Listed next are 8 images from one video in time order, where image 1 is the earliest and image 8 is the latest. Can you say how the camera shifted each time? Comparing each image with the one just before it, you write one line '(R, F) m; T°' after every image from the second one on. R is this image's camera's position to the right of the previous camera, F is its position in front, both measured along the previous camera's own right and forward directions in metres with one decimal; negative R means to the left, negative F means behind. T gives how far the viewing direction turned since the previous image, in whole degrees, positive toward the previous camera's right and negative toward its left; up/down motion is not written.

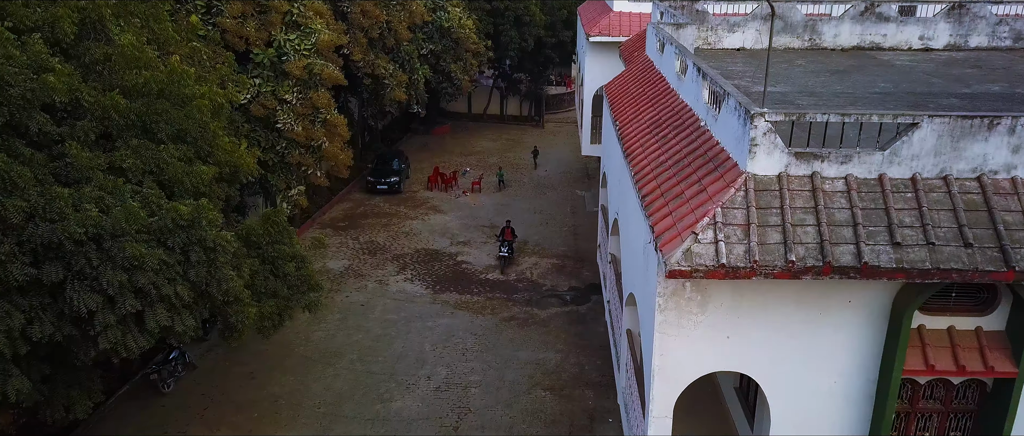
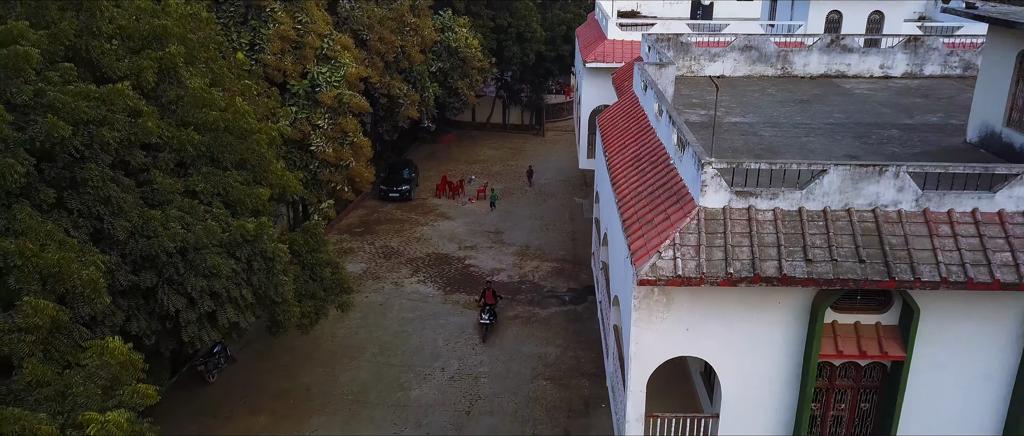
(-0.1, -1.9) m; 0°
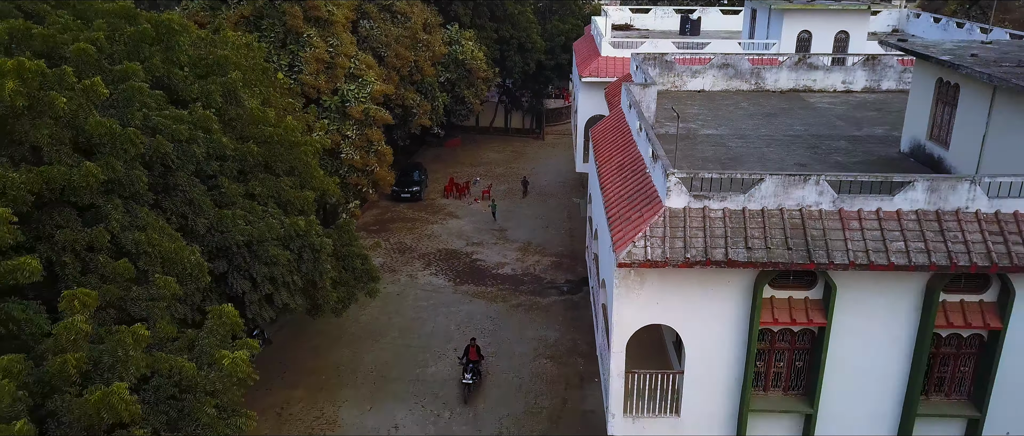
(-0.1, -2.2) m; 0°
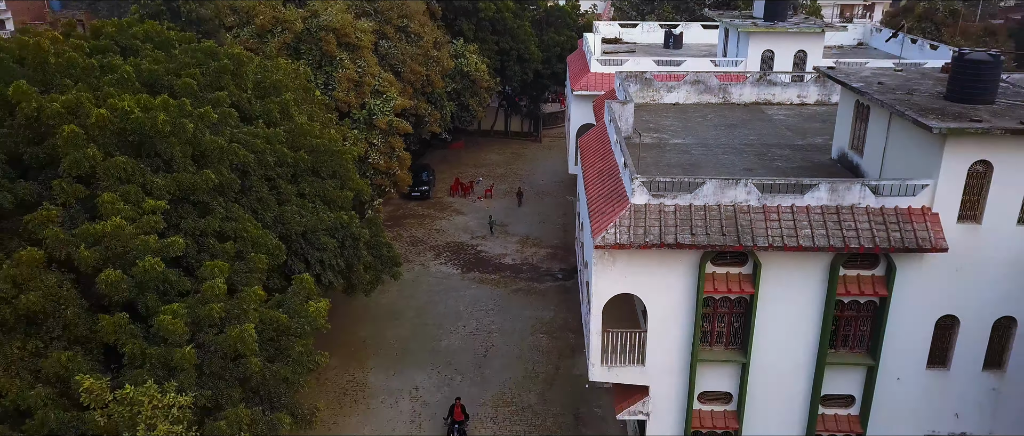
(-0.1, -3.1) m; 0°
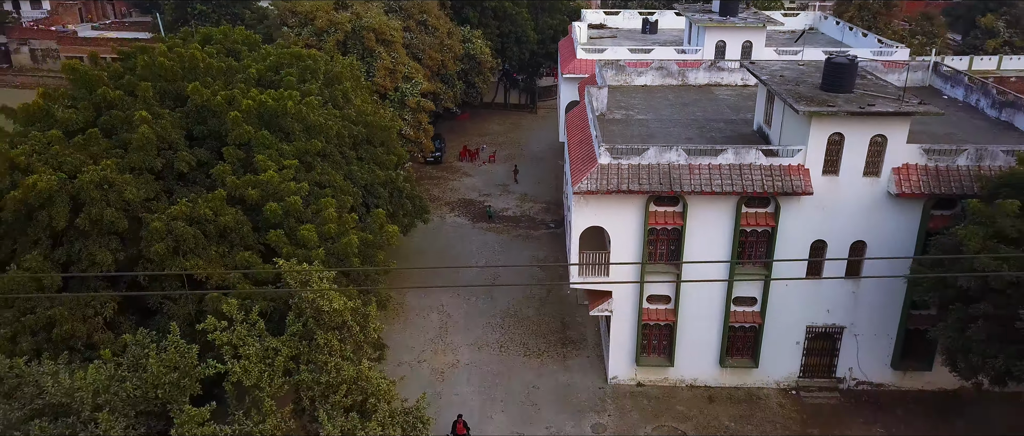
(-0.2, -5.8) m; 0°
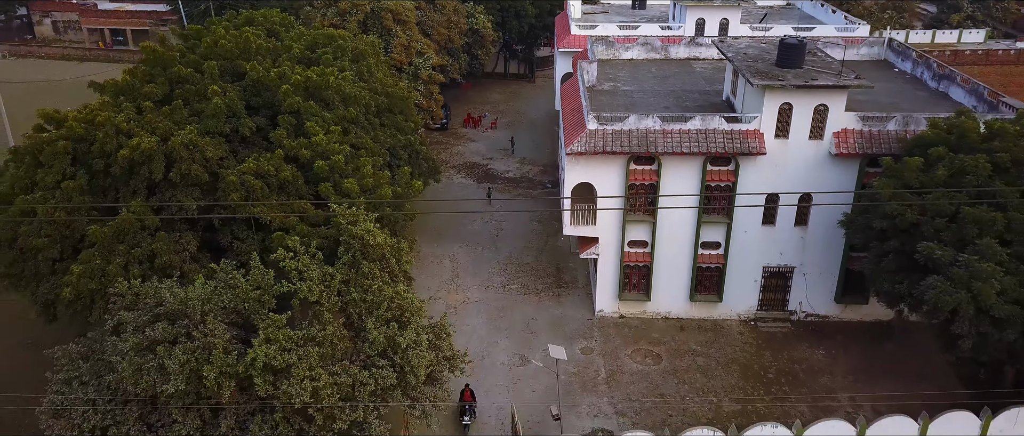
(-0.2, -3.7) m; 0°
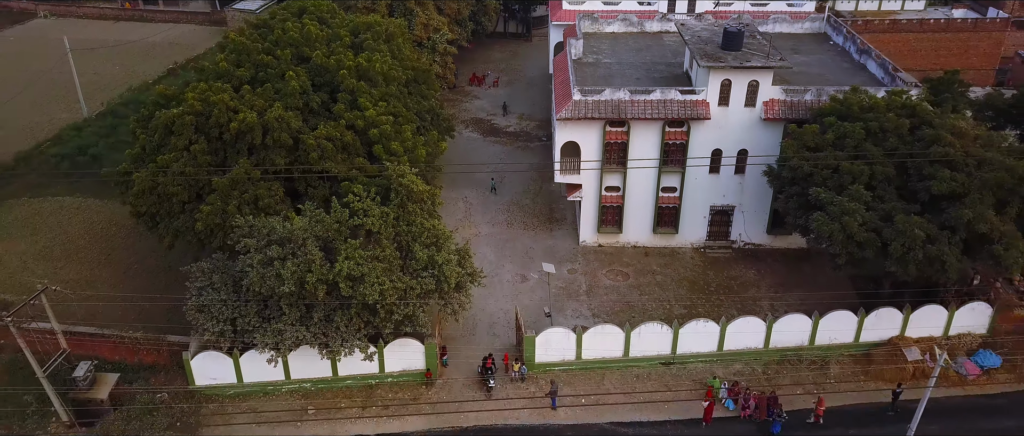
(-0.3, -6.7) m; 0°
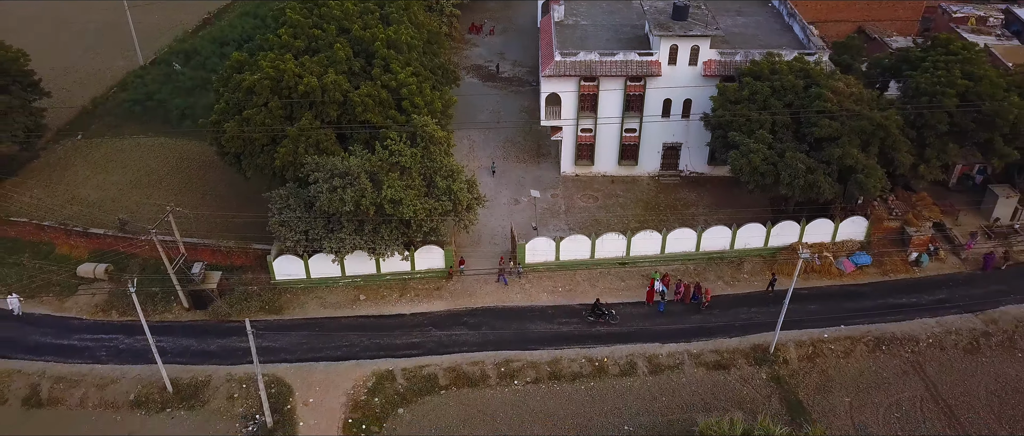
(-0.1, -8.5) m; +1°
